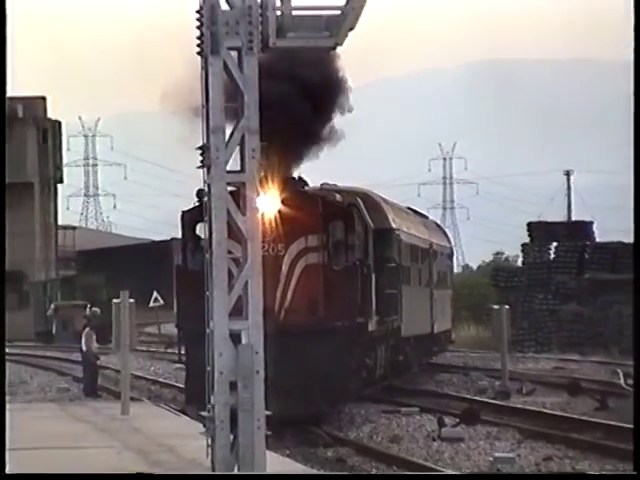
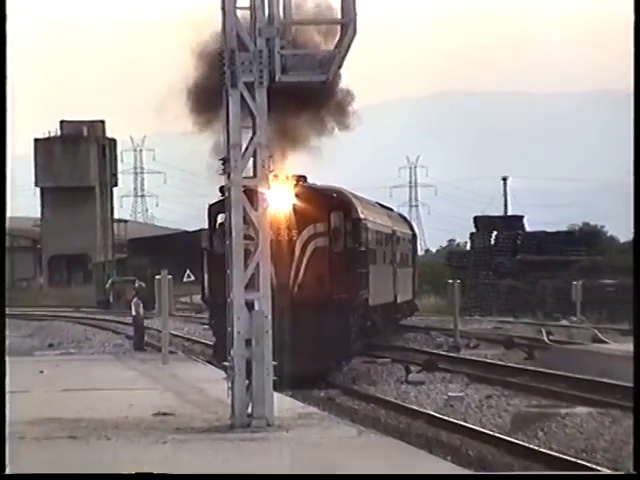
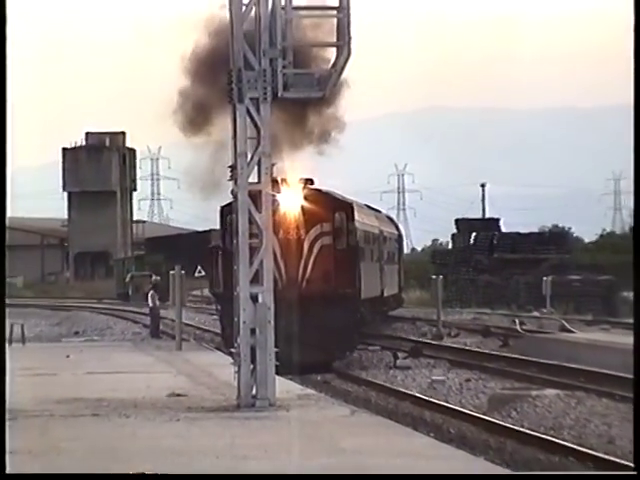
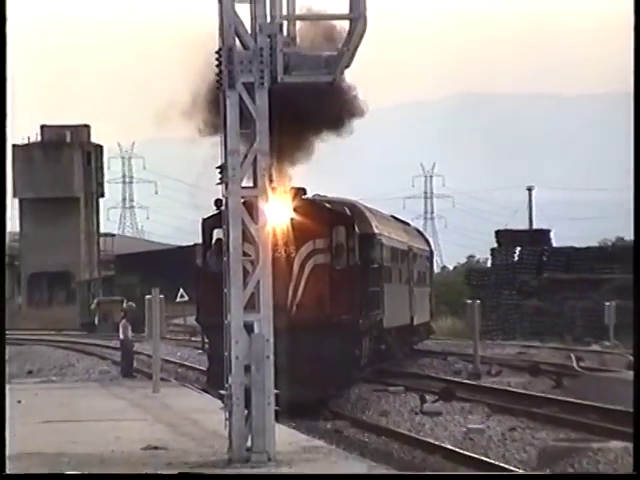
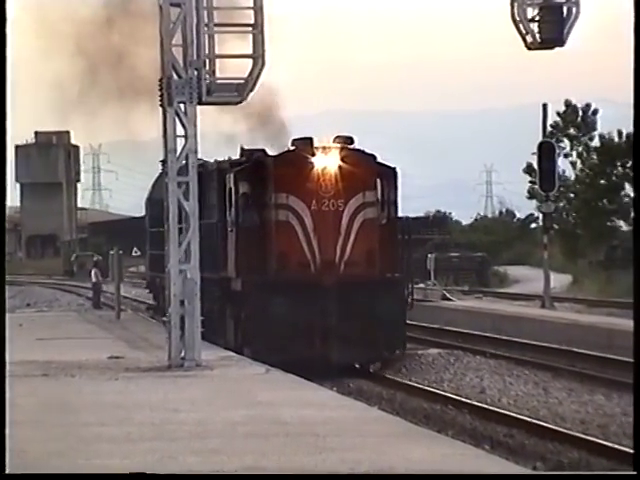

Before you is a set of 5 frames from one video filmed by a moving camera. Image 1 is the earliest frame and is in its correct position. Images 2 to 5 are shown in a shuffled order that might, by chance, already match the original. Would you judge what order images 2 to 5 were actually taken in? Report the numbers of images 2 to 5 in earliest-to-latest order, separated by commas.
4, 2, 3, 5
